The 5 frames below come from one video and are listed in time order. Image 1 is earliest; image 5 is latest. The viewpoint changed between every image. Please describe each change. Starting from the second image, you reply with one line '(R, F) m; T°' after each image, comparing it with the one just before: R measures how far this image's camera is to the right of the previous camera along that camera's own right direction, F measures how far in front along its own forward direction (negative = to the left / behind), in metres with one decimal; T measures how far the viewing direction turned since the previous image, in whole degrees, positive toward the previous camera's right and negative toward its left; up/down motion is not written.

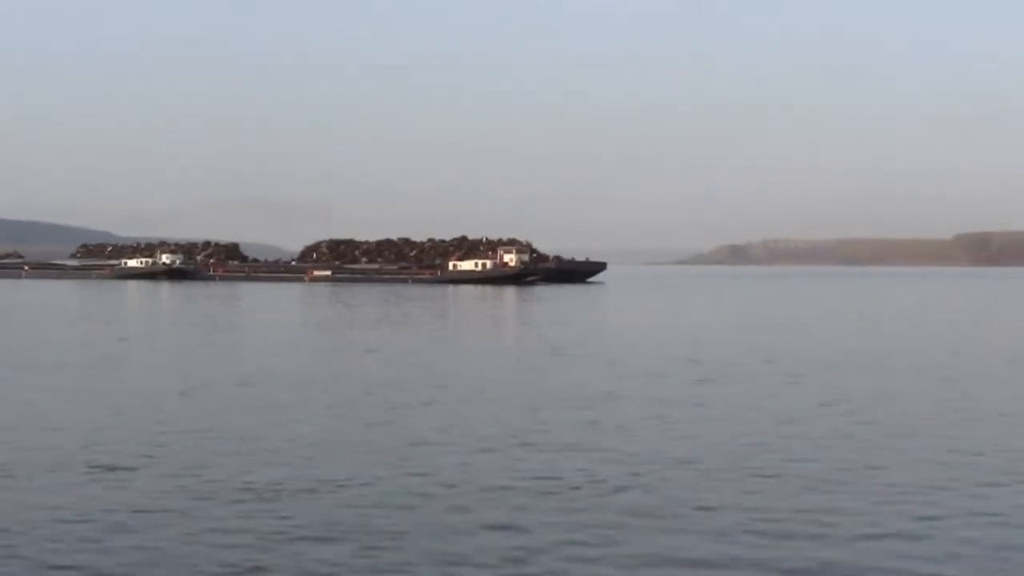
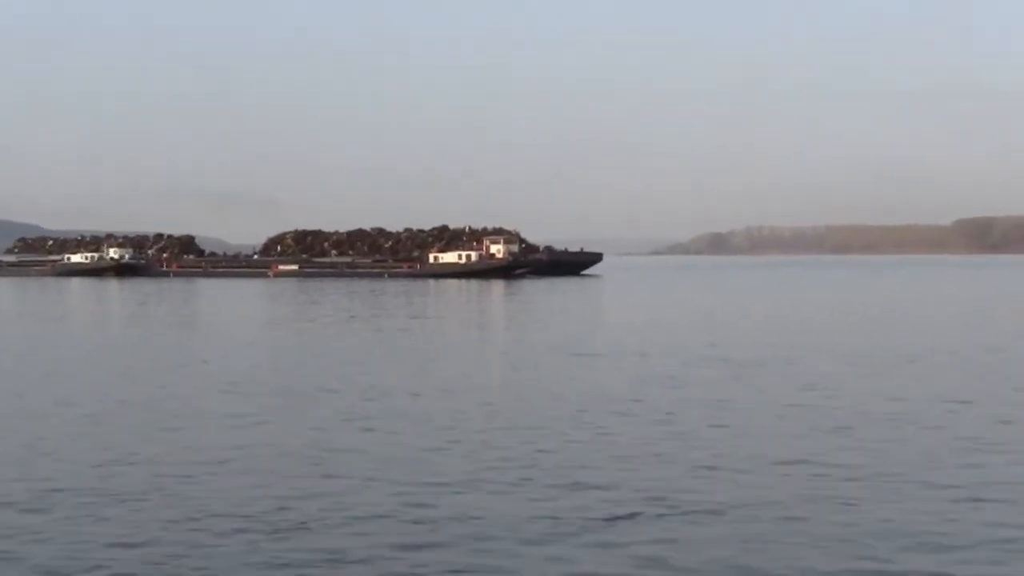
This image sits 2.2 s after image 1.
(-0.1, +2.0) m; +1°
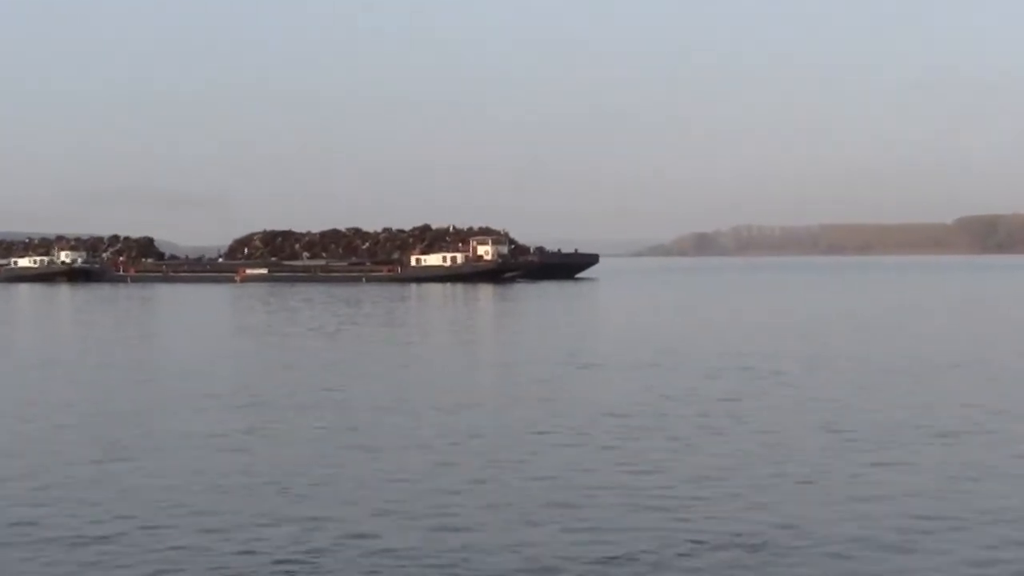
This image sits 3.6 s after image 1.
(0.0, +1.5) m; +1°
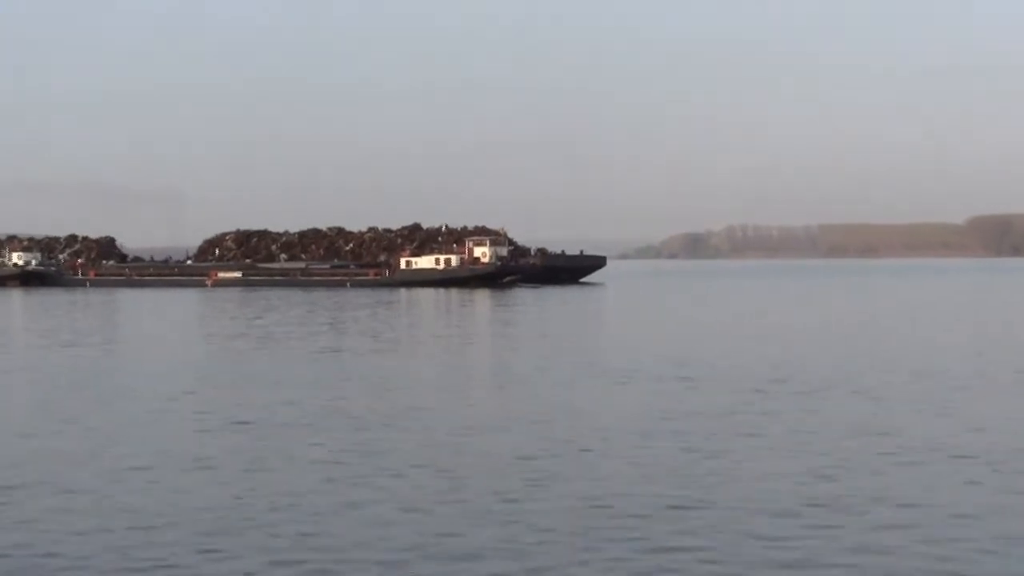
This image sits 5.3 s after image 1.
(-0.1, +1.6) m; 0°
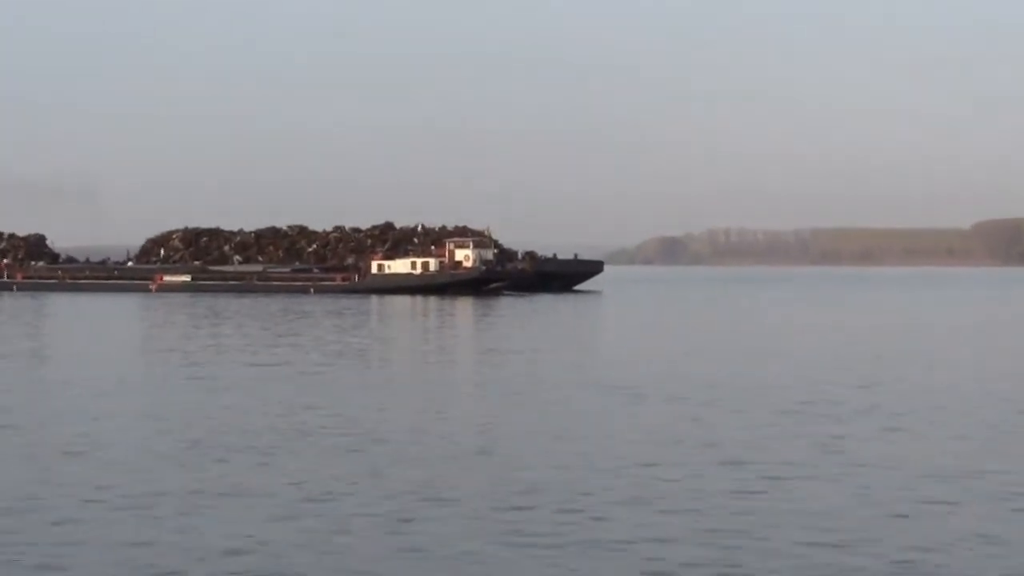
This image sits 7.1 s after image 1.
(0.0, +1.8) m; +1°
